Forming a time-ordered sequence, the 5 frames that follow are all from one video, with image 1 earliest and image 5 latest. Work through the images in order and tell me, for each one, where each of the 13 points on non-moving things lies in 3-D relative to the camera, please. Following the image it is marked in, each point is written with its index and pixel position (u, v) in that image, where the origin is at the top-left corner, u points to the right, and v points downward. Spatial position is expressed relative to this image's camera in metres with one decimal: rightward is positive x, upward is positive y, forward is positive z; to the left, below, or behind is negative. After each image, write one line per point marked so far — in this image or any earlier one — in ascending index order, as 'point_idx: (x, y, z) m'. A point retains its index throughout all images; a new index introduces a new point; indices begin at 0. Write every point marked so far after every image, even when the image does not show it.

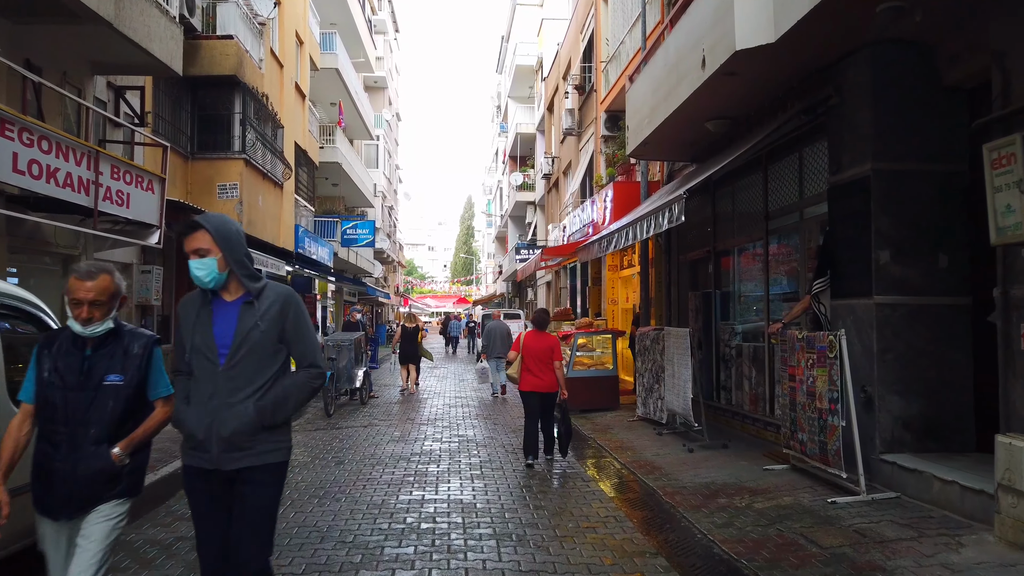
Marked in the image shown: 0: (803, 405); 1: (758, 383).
0: (+2.4, -1.0, +6.0) m
1: (+2.8, -1.1, +8.3) m
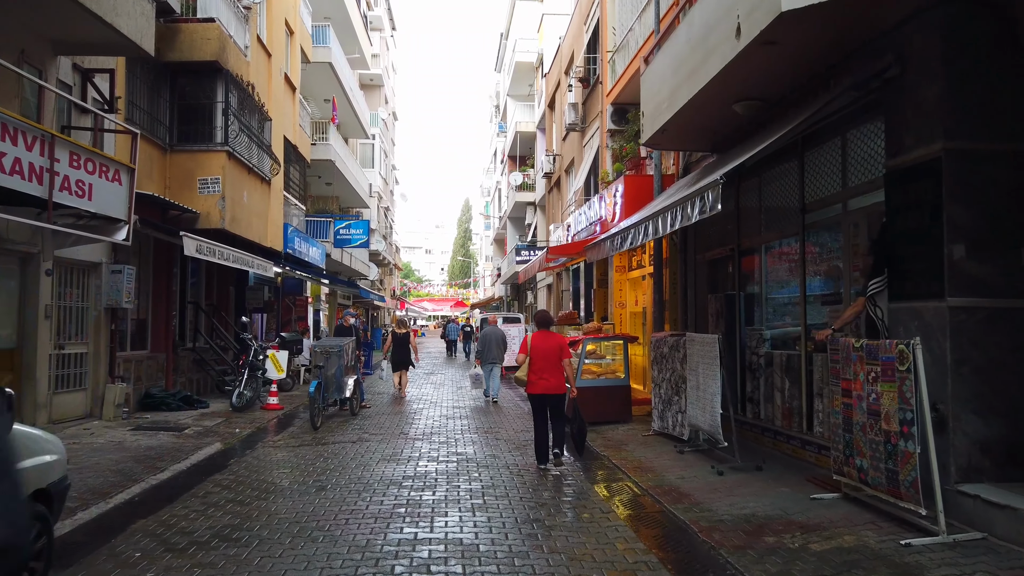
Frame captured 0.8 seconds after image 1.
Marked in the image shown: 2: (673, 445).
0: (+2.5, -1.0, +5.1) m
1: (+2.9, -1.1, +7.4) m
2: (+1.9, -1.8, +8.3) m
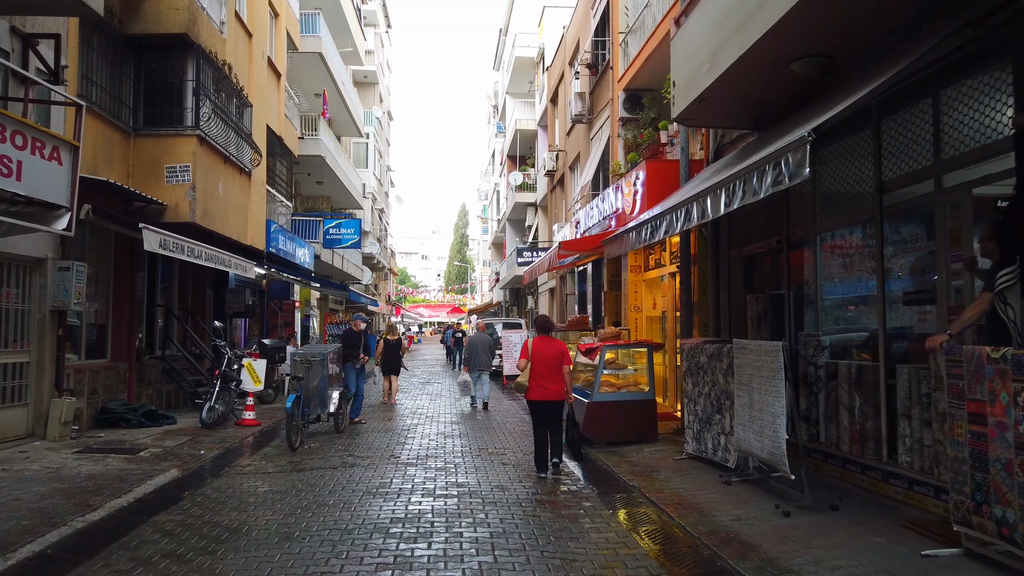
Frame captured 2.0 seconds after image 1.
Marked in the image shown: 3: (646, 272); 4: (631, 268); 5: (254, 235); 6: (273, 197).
0: (+2.6, -0.9, +3.8) m
1: (+3.0, -1.1, +6.1) m
2: (+2.0, -1.8, +7.0) m
3: (+2.4, +0.3, +12.6) m
4: (+2.1, +0.4, +12.9) m
5: (-5.1, +1.1, +14.1) m
6: (-5.6, +2.1, +16.9) m
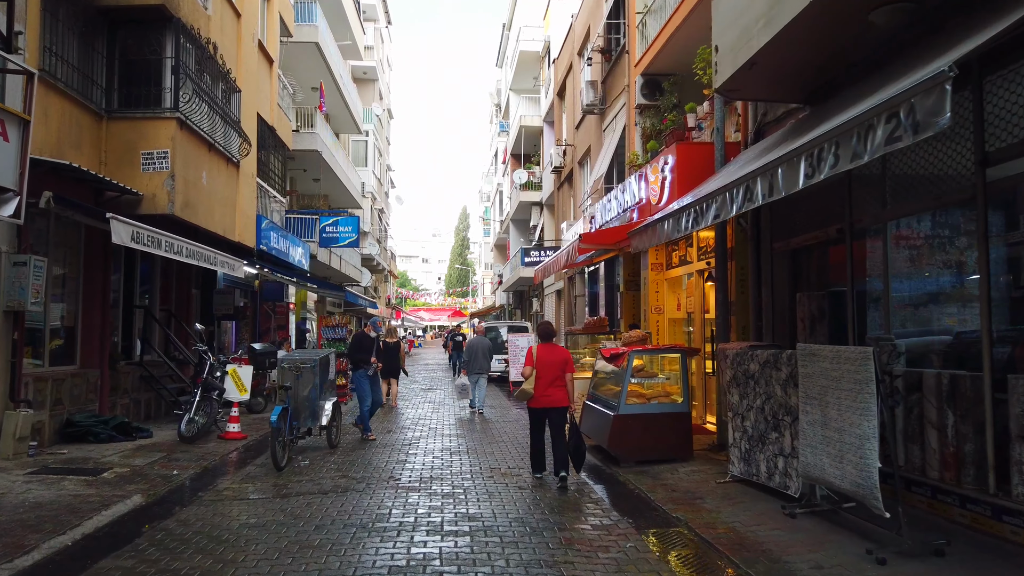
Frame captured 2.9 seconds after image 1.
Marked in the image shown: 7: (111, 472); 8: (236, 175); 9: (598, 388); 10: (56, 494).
0: (+2.8, -0.9, +2.8) m
1: (+3.2, -1.0, +5.0) m
2: (+2.1, -1.8, +5.9) m
3: (+2.5, +0.3, +11.5) m
4: (+2.3, +0.4, +11.9) m
5: (-4.9, +1.0, +13.1) m
6: (-5.5, +2.1, +15.8) m
7: (-4.2, -1.9, +7.5) m
8: (-4.8, +2.0, +12.6) m
9: (+1.1, -1.3, +8.8) m
10: (-4.1, -1.8, +6.5) m
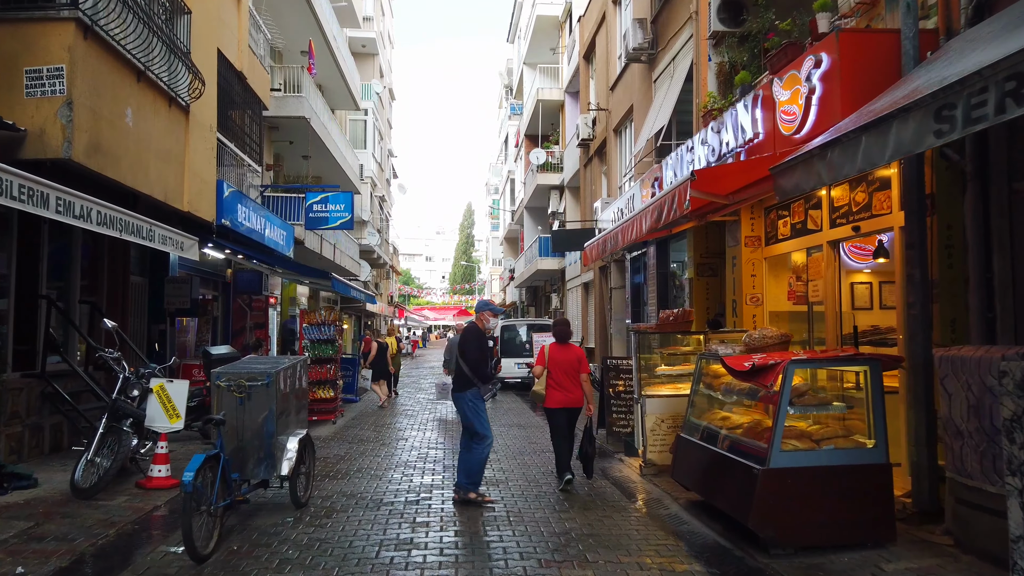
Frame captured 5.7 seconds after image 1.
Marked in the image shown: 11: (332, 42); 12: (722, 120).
0: (+3.3, -0.7, -0.4) m
1: (+3.7, -0.8, +1.9) m
2: (+2.6, -1.5, +2.8) m
3: (+3.0, +0.5, +8.4) m
4: (+2.8, +0.6, +8.7) m
5: (-4.4, +1.2, +10.0) m
6: (-4.9, +2.3, +12.7) m
7: (-3.7, -1.7, +4.3) m
8: (-4.3, +2.2, +9.5) m
9: (+1.6, -1.0, +5.6) m
10: (-3.6, -1.6, +3.3) m
11: (-5.0, +6.8, +19.8) m
12: (+2.2, +1.7, +7.5) m
